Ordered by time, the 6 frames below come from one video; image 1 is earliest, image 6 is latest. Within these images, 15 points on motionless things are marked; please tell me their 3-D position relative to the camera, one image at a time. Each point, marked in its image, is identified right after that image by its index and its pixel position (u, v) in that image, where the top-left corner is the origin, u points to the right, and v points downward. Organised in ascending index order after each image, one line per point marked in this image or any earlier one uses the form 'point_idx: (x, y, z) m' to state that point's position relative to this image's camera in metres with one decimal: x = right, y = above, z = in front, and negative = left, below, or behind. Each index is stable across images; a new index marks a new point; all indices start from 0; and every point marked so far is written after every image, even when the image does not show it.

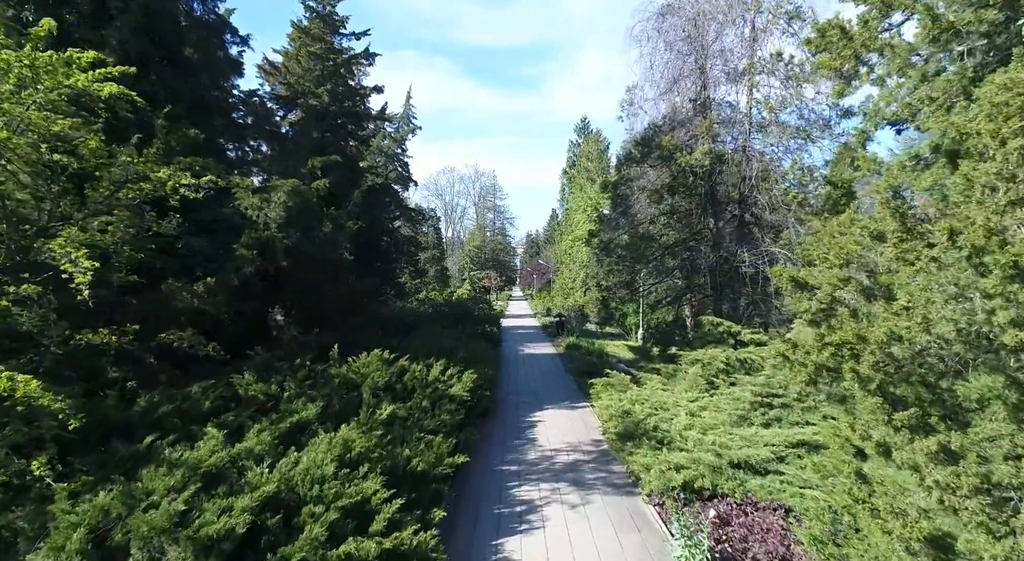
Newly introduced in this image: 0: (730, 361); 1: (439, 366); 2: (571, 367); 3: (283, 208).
0: (+3.8, -1.4, +10.1) m
1: (-1.0, -1.2, +8.3) m
2: (+1.5, -2.2, +14.6) m
3: (-3.4, +1.1, +8.6) m
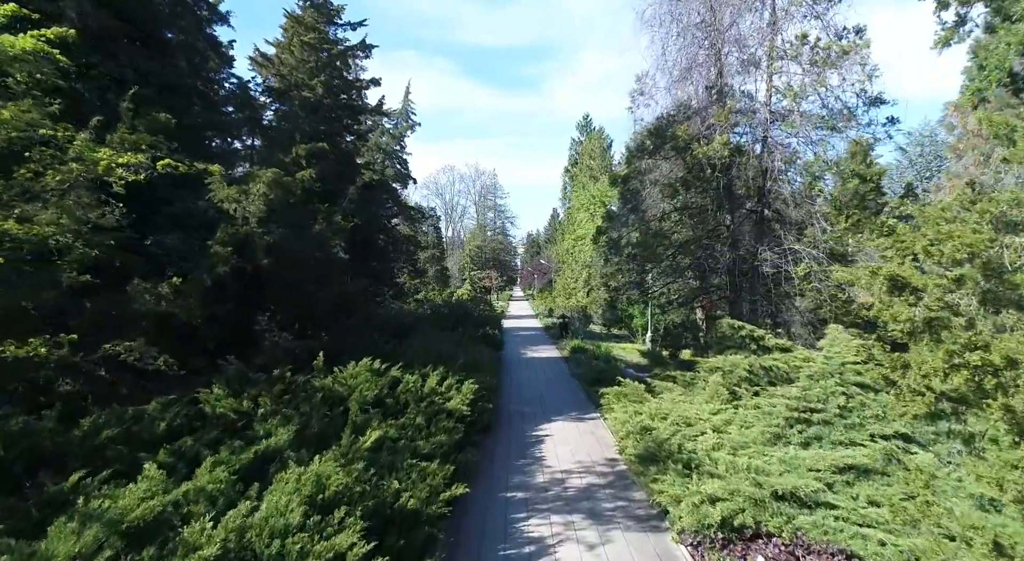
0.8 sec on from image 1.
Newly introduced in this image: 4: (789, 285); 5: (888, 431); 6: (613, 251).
0: (+3.8, -1.4, +9.2) m
1: (-1.0, -1.3, +7.5) m
2: (+1.5, -2.2, +13.8) m
3: (-3.3, +1.1, +7.7) m
4: (+5.5, -0.1, +11.4) m
5: (+3.9, -1.6, +6.1) m
6: (+2.2, +0.7, +13.0) m
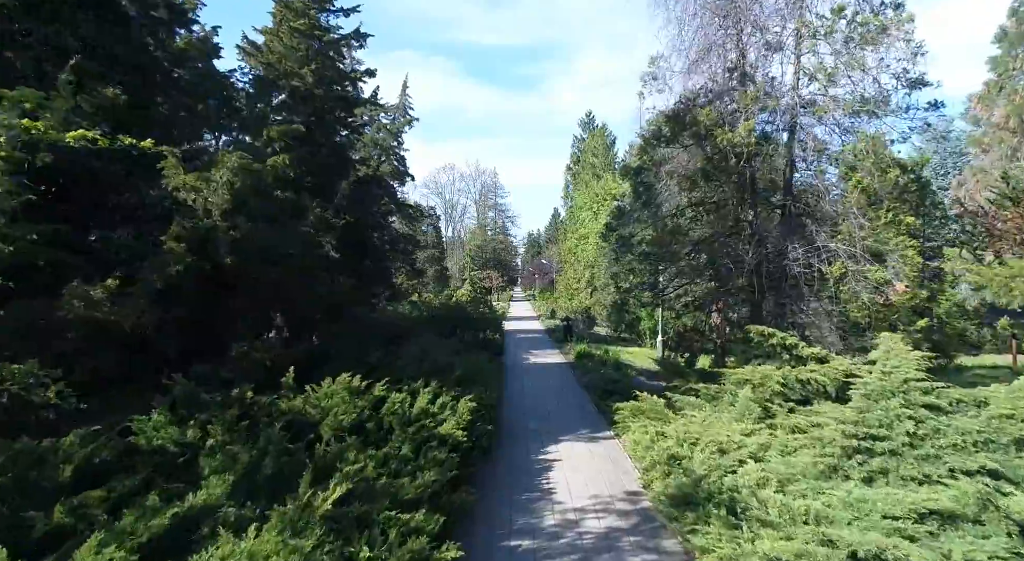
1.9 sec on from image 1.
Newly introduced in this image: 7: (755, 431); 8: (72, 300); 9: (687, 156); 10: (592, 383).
0: (+3.9, -1.4, +8.2) m
1: (-0.9, -1.3, +6.5) m
2: (+1.6, -2.2, +12.7) m
3: (-3.3, +1.0, +6.7) m
4: (+5.5, -0.1, +10.4) m
5: (+4.0, -1.6, +5.1) m
6: (+2.3, +0.6, +12.0) m
7: (+3.0, -1.9, +7.2) m
8: (-3.9, -0.2, +5.2) m
9: (+3.2, +2.3, +10.9) m
10: (+1.6, -2.1, +12.0) m
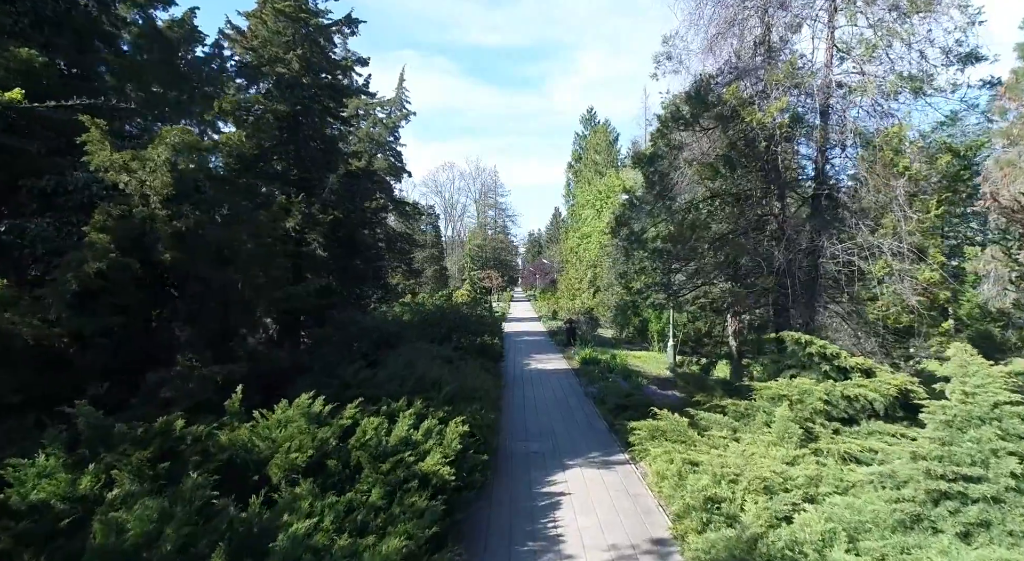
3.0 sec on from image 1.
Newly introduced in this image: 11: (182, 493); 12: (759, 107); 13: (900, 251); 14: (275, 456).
0: (+3.9, -1.4, +7.0) m
1: (-1.0, -1.3, +5.3) m
2: (+1.6, -2.2, +11.6) m
3: (-3.3, +1.0, +5.6) m
4: (+5.5, -0.1, +9.2) m
5: (+4.0, -1.6, +3.9) m
6: (+2.3, +0.6, +10.8) m
7: (+3.0, -1.9, +6.0) m
8: (-3.9, -0.2, +4.1) m
9: (+3.2, +2.3, +9.8) m
10: (+1.6, -2.1, +10.8) m
11: (-2.0, -1.3, +3.5) m
12: (+4.0, +2.8, +9.5) m
13: (+5.8, +0.4, +8.8) m
14: (-1.7, -1.3, +4.3) m
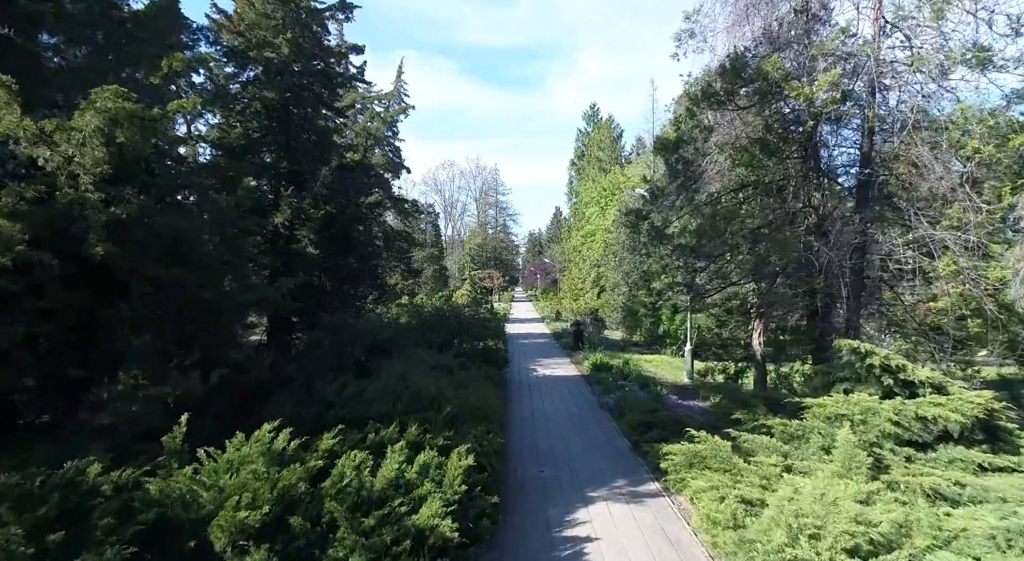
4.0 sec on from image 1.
0: (+4.0, -1.4, +6.0) m
1: (-0.8, -1.3, +4.2) m
2: (+1.7, -2.2, +10.5) m
3: (-3.1, +1.0, +4.5) m
4: (+5.6, -0.1, +8.1) m
5: (+4.1, -1.6, +2.8) m
6: (+2.4, +0.6, +9.8) m
7: (+3.1, -1.8, +4.9) m
8: (-3.8, -0.2, +3.0) m
9: (+3.3, +2.3, +8.7) m
10: (+1.8, -2.1, +9.8) m
11: (-1.9, -1.3, +2.4) m
12: (+4.2, +2.8, +8.4) m
13: (+6.0, +0.4, +7.7) m
14: (-1.6, -1.3, +3.2) m
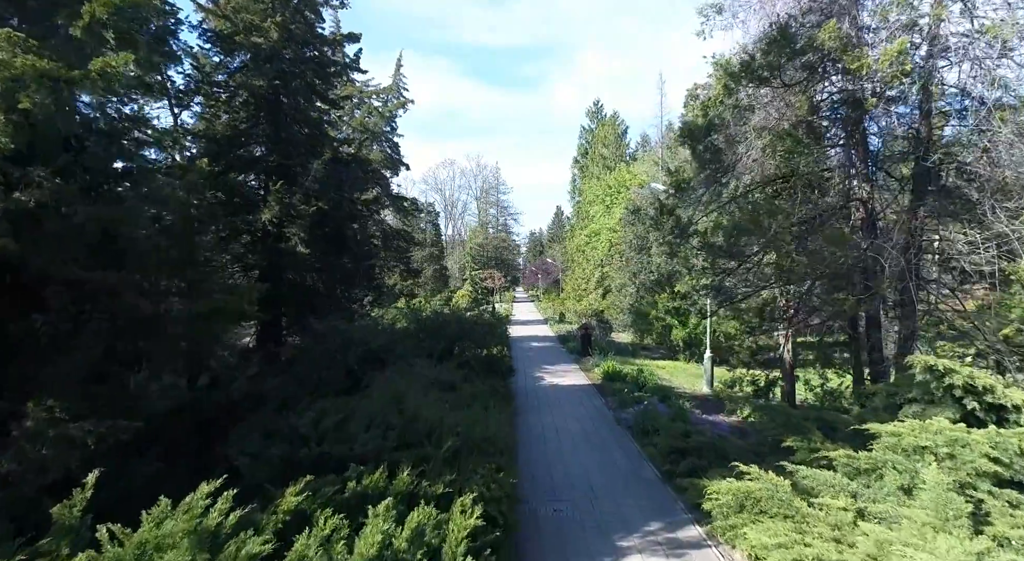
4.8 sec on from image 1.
0: (+4.1, -1.5, +4.9) m
1: (-0.7, -1.3, +3.2) m
2: (+1.8, -2.2, +9.5) m
3: (-3.0, +1.0, +3.4) m
4: (+5.7, -0.2, +7.1) m
5: (+4.2, -1.6, +1.8) m
6: (+2.5, +0.6, +8.7) m
7: (+3.2, -1.9, +3.9) m
8: (-3.7, -0.2, +2.0) m
9: (+3.5, +2.3, +7.6) m
10: (+1.9, -2.1, +8.7) m
11: (-1.7, -1.3, +1.4) m
12: (+4.3, +2.8, +7.4) m
13: (+6.1, +0.4, +6.7) m
14: (-1.5, -1.3, +2.2) m
